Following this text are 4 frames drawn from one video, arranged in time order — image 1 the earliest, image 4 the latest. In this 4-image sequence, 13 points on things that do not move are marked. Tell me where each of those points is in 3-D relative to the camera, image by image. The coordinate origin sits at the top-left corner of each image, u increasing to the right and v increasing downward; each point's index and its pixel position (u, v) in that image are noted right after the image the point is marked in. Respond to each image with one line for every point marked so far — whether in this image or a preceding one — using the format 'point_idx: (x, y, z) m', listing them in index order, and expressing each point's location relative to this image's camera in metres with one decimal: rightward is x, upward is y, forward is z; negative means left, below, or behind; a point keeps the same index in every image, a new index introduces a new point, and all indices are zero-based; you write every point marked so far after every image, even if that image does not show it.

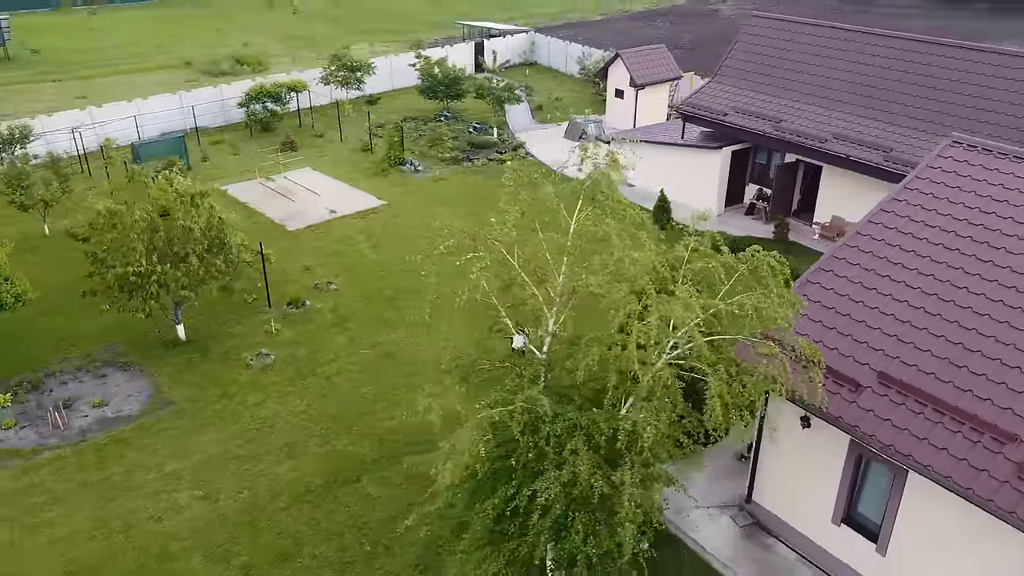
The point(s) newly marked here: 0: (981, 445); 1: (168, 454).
0: (+4.4, -1.5, +7.7) m
1: (-5.0, -2.4, +12.0) m
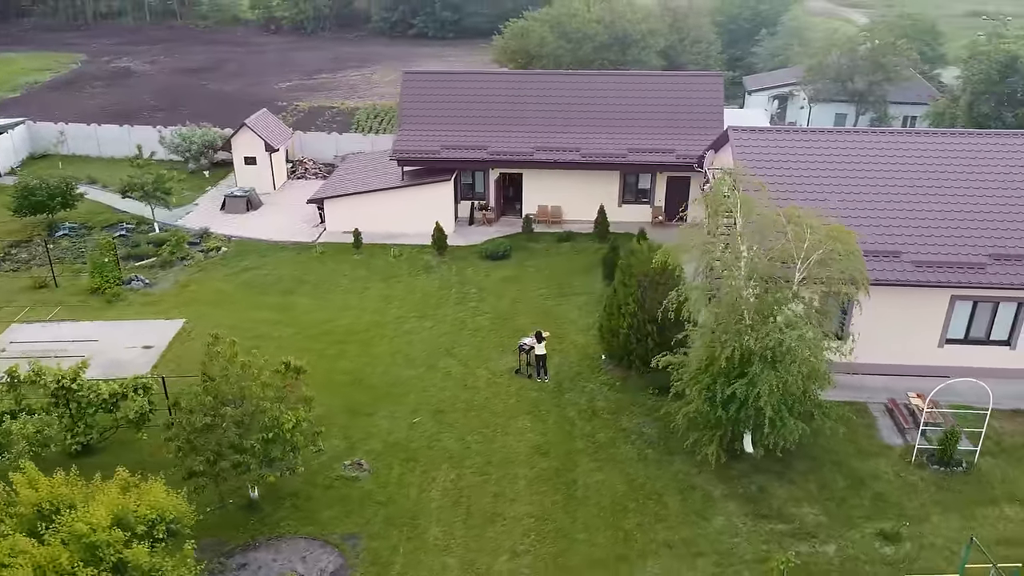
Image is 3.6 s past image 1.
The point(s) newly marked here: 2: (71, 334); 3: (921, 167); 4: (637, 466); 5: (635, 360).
0: (+7.4, +0.5, +16.0) m
1: (-1.3, -4.1, +12.6) m
2: (-10.1, -1.1, +18.8) m
3: (+8.8, +2.6, +17.6) m
4: (+2.2, -3.2, +14.5) m
5: (+2.6, -1.5, +16.9) m
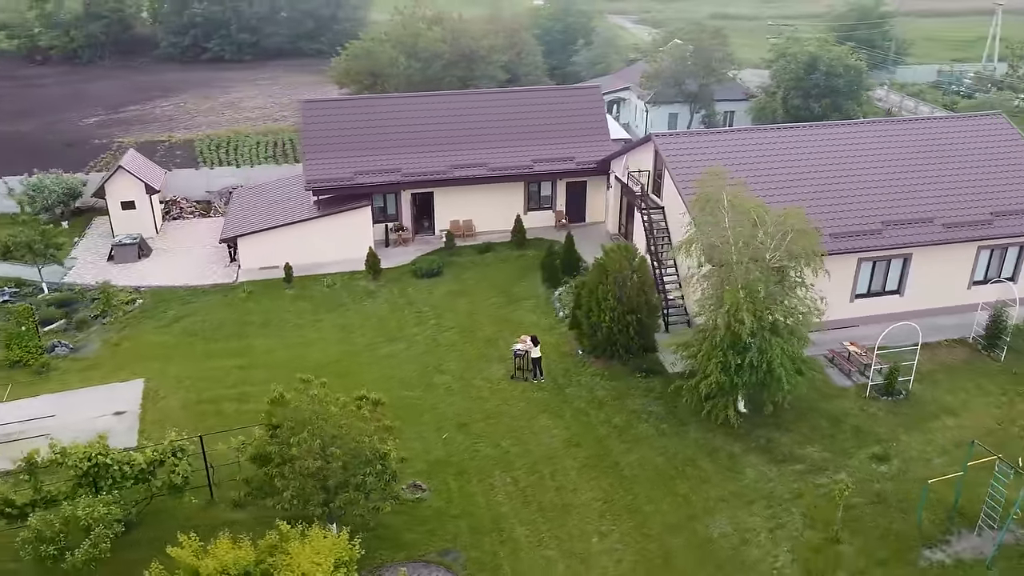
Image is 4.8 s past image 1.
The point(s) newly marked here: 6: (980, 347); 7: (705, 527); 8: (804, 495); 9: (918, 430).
0: (+7.1, +1.2, +19.2) m
1: (+0.3, -4.4, +13.5) m
2: (-10.2, -2.6, +17.1) m
3: (+7.7, +3.4, +21.0) m
4: (+3.0, -3.0, +16.3) m
5: (+2.4, -1.4, +18.7) m
6: (+11.1, -1.4, +19.5) m
7: (+3.3, -4.1, +14.0) m
8: (+5.3, -3.8, +14.8) m
9: (+8.2, -2.9, +16.5) m
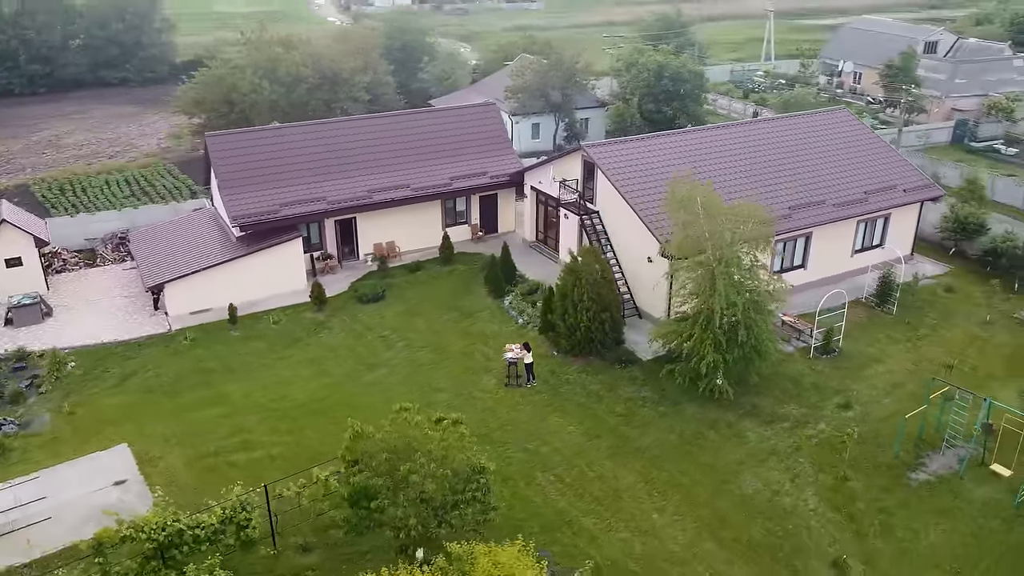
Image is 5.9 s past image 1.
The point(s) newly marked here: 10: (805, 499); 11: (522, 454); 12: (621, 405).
0: (+6.1, +1.7, +21.8) m
1: (+1.7, -4.5, +14.6) m
2: (-9.6, -4.0, +15.4) m
3: (+6.0, +3.9, +23.7) m
4: (+3.4, -2.9, +18.0) m
5: (+2.1, -1.4, +20.2) m
6: (+10.2, -0.5, +23.1) m
7: (+4.4, -3.9, +15.9) m
8: (+6.1, -3.3, +17.1) m
9: (+8.3, -2.2, +19.6) m
10: (+5.6, -4.0, +15.5) m
11: (+0.2, -3.4, +16.8) m
12: (+2.5, -2.7, +18.6) m
